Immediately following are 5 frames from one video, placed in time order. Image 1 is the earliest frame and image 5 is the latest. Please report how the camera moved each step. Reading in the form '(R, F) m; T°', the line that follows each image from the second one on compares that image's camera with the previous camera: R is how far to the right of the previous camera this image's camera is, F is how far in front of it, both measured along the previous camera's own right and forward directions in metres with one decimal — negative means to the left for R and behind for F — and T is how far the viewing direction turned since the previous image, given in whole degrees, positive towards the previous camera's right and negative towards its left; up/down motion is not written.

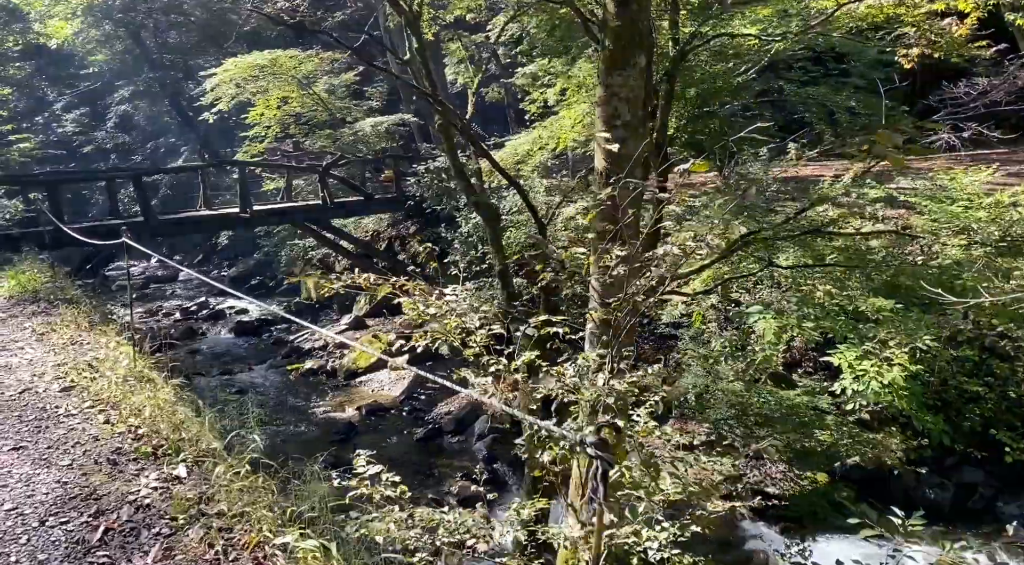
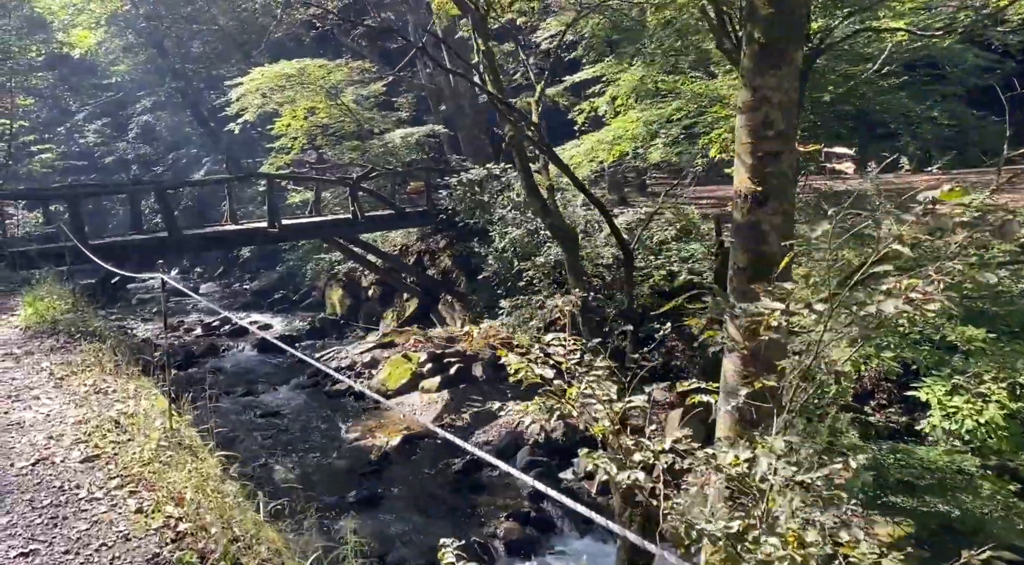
(-0.3, +0.5) m; -1°
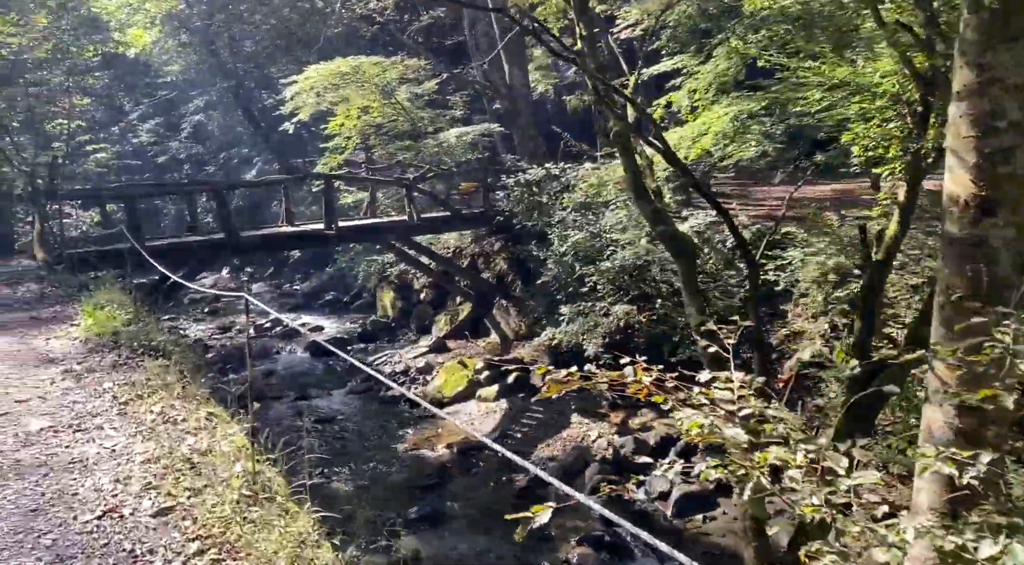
(-0.3, +0.4) m; -3°
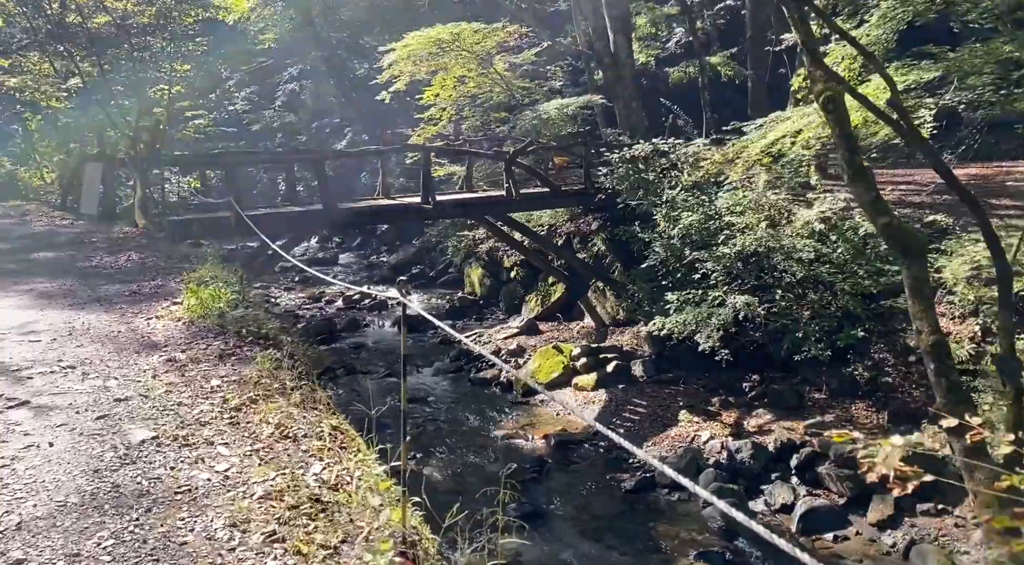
(-0.3, +0.5) m; -5°
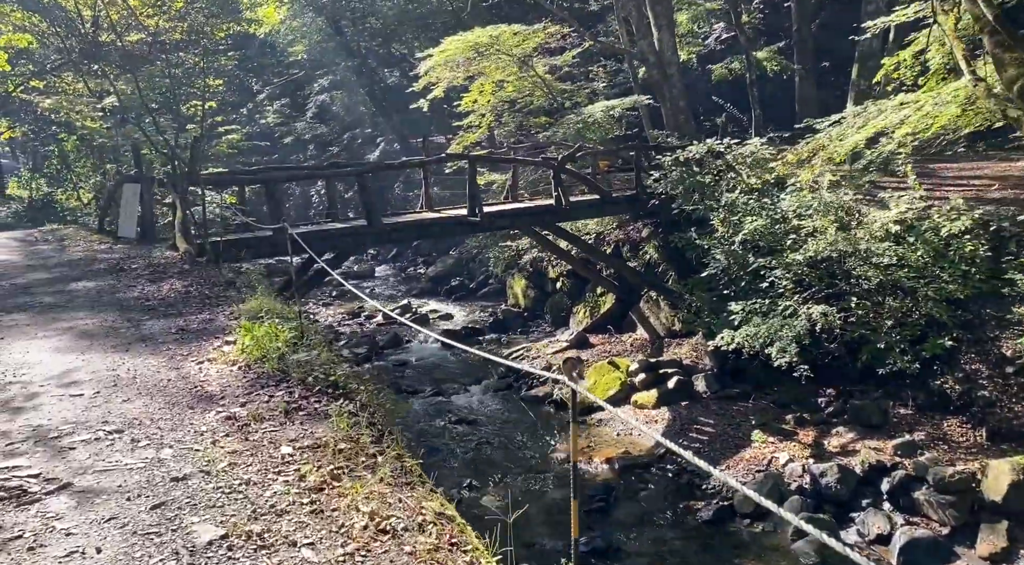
(-0.3, +0.5) m; -2°
